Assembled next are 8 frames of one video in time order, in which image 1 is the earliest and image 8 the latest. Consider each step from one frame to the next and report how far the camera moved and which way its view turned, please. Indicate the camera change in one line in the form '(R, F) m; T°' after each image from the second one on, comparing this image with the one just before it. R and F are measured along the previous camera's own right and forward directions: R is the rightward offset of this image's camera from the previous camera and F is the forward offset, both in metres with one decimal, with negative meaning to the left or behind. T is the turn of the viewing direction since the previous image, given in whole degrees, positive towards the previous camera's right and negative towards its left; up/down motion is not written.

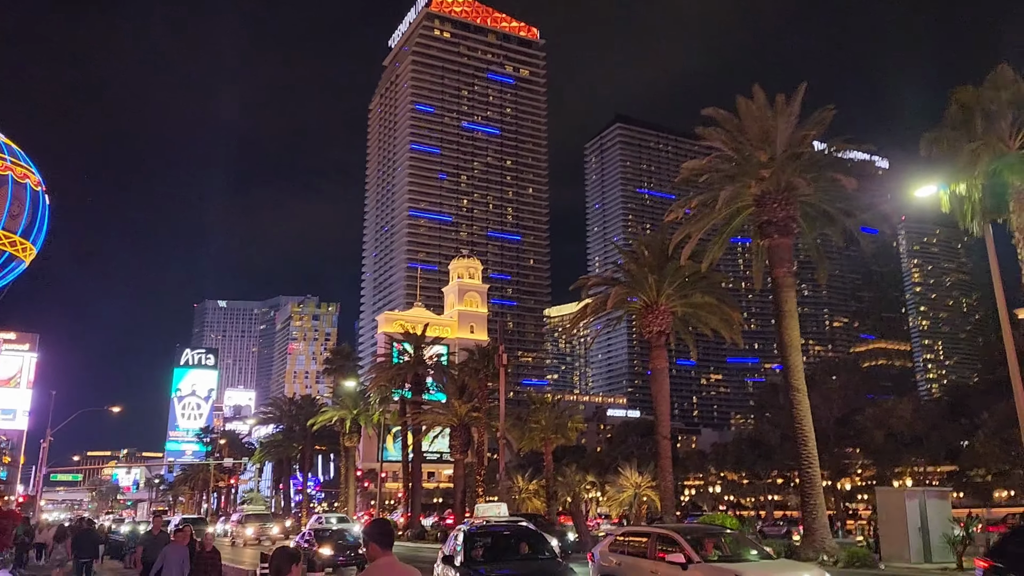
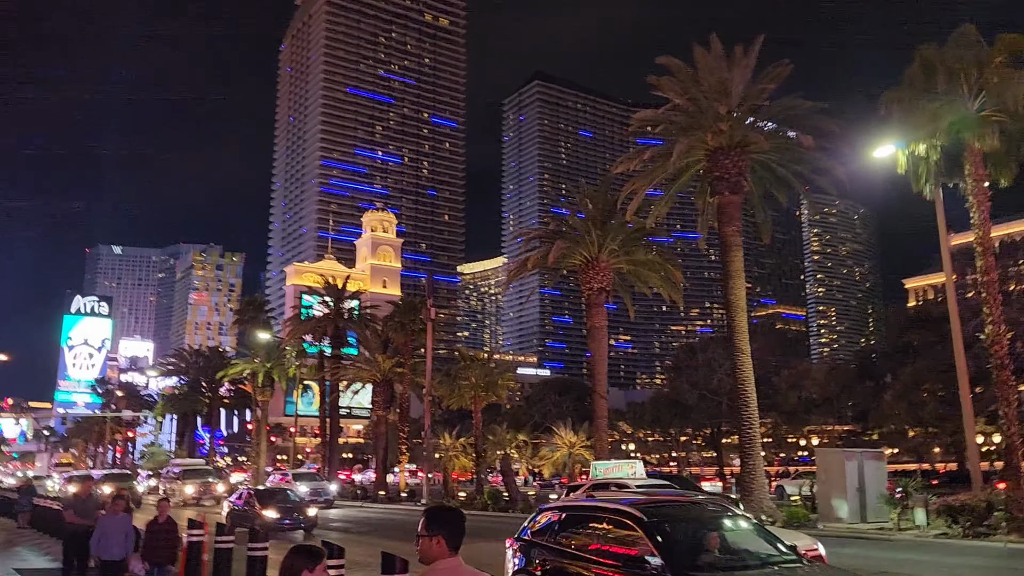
(-0.9, +1.4) m; +6°
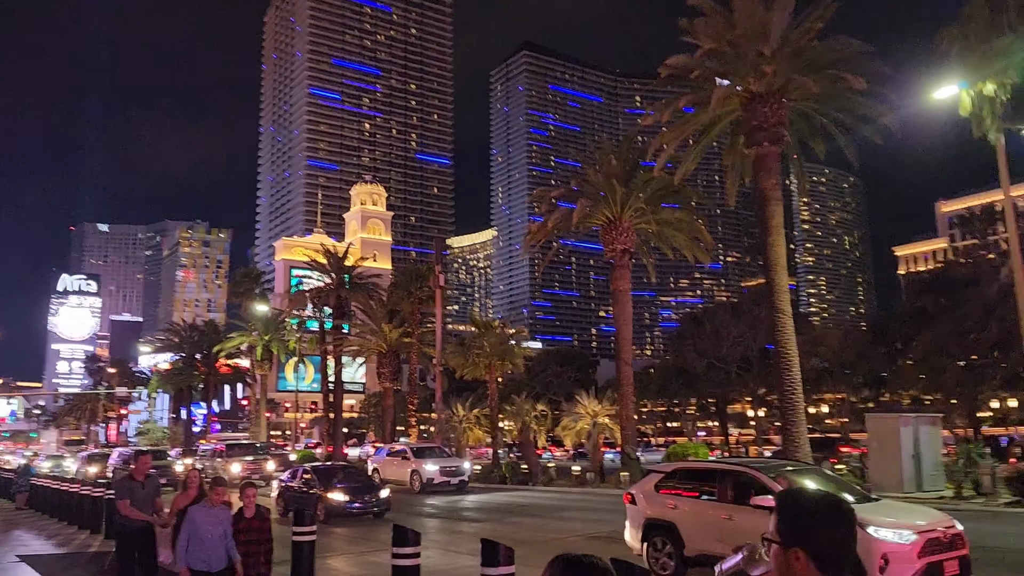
(-1.1, +1.5) m; +1°
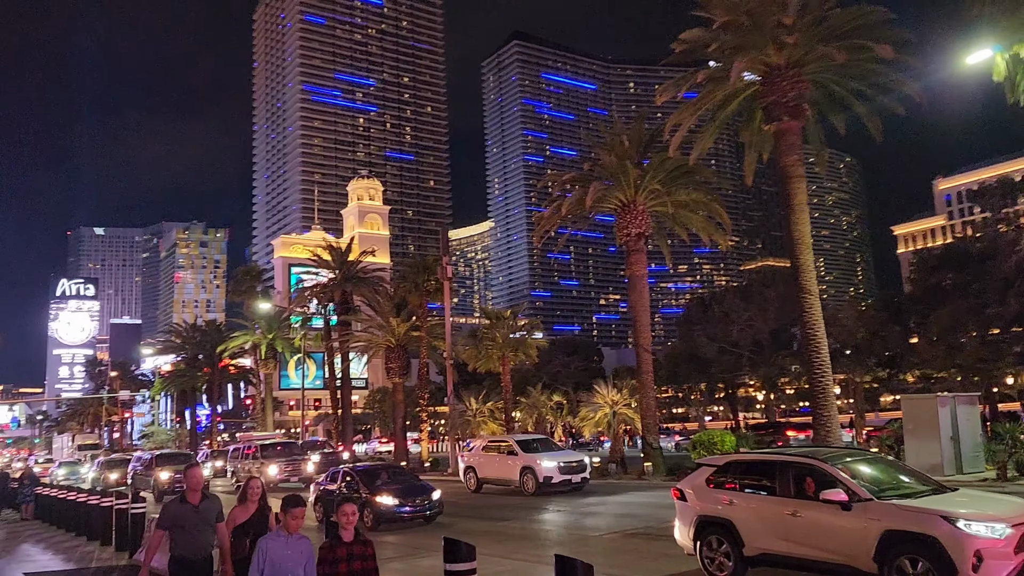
(-0.5, +0.8) m; 0°
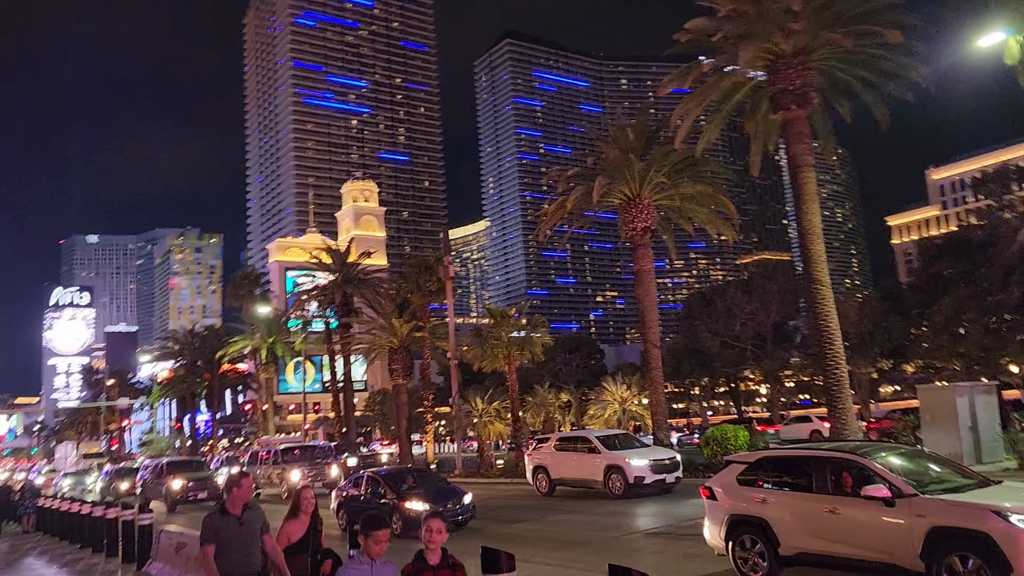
(-0.3, +0.4) m; 0°
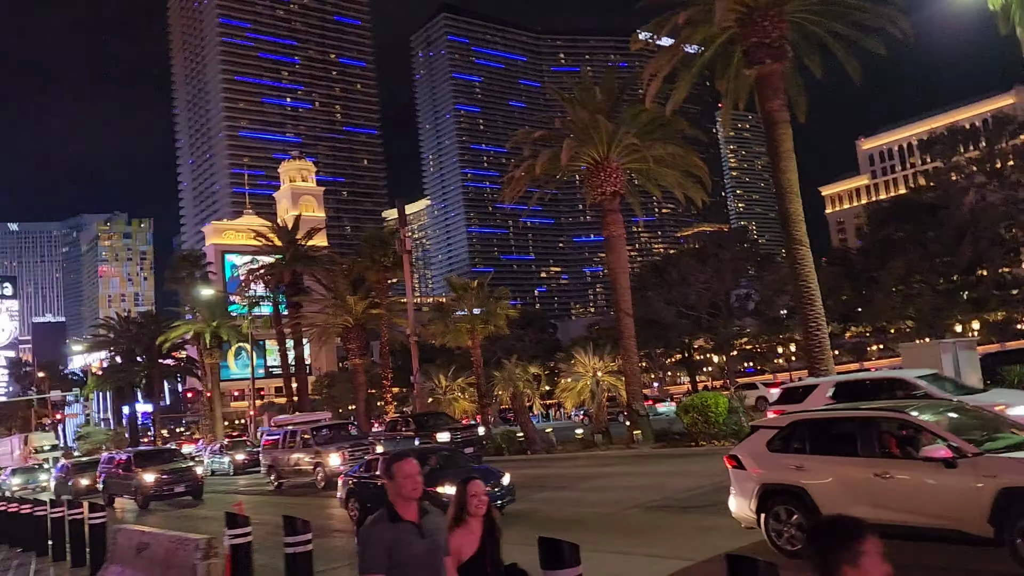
(-0.7, +1.1) m; +4°
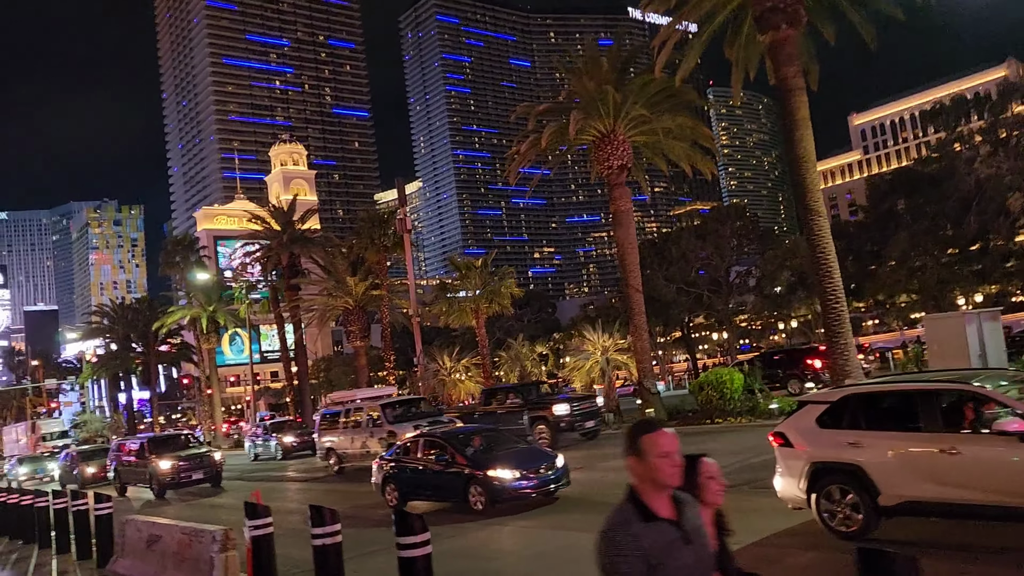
(-0.4, +0.6) m; 0°
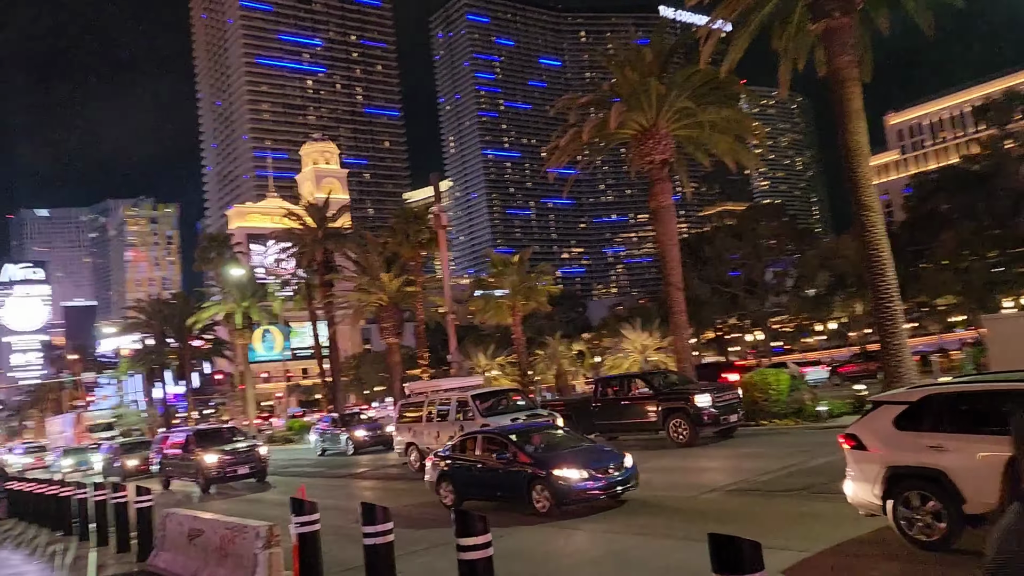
(-0.3, +0.4) m; -2°
